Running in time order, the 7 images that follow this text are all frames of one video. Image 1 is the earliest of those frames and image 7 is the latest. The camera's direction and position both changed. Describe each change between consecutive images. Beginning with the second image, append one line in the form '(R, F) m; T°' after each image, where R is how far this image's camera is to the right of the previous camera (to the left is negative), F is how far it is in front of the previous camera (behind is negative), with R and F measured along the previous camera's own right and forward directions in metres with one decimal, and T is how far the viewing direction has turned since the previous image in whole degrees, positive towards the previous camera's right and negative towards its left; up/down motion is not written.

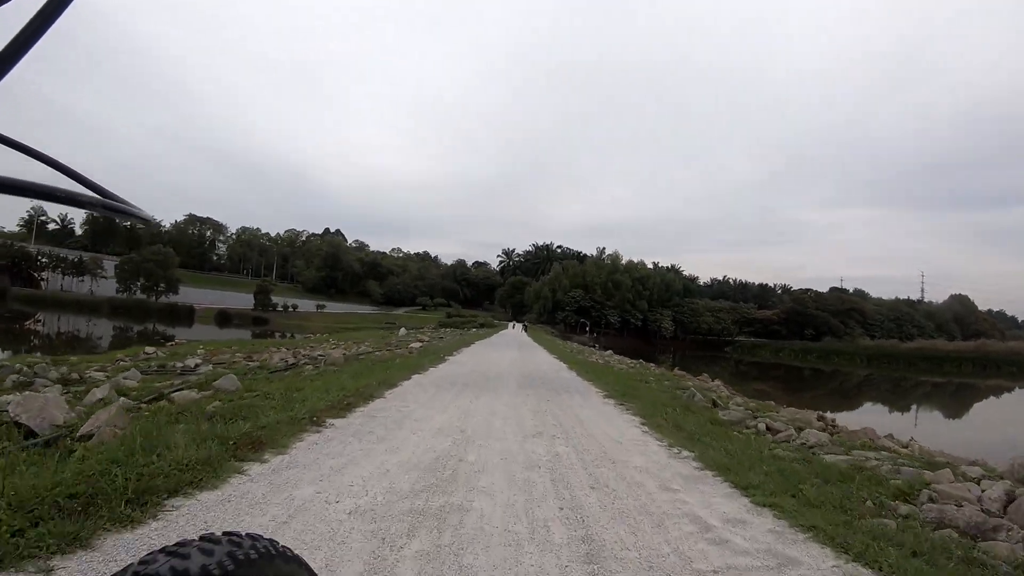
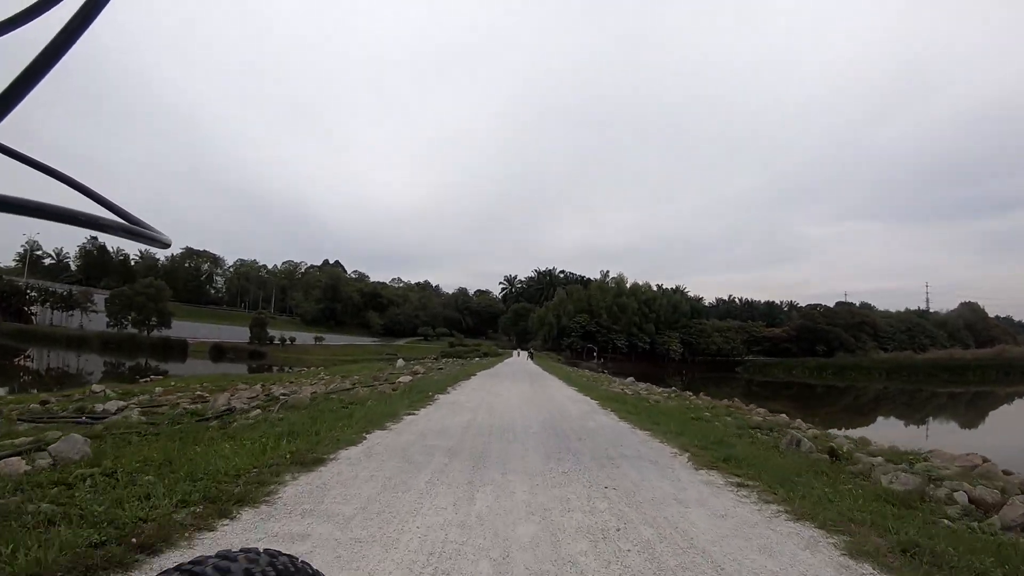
(-0.1, +1.7) m; 0°
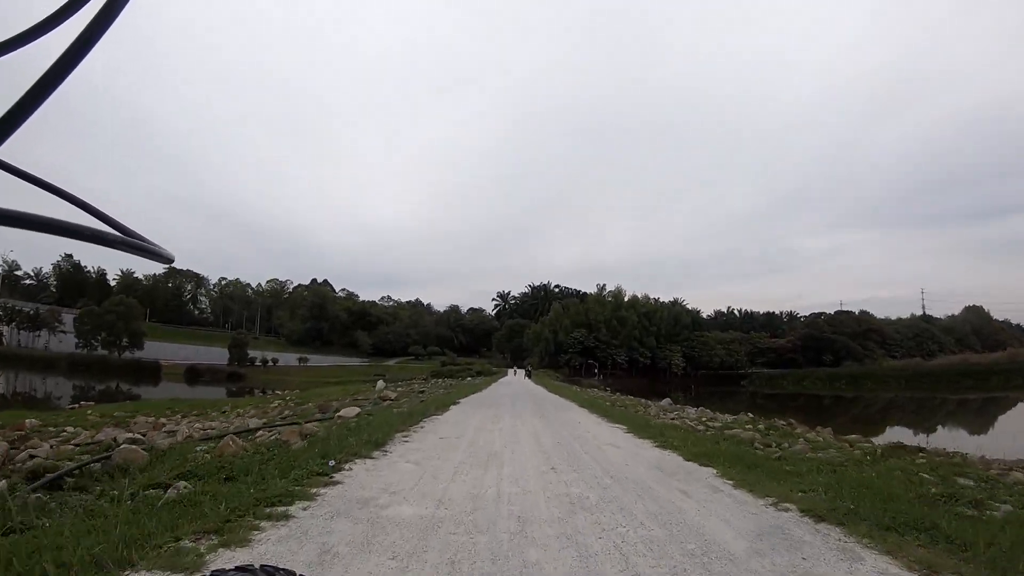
(0.0, +2.8) m; +1°
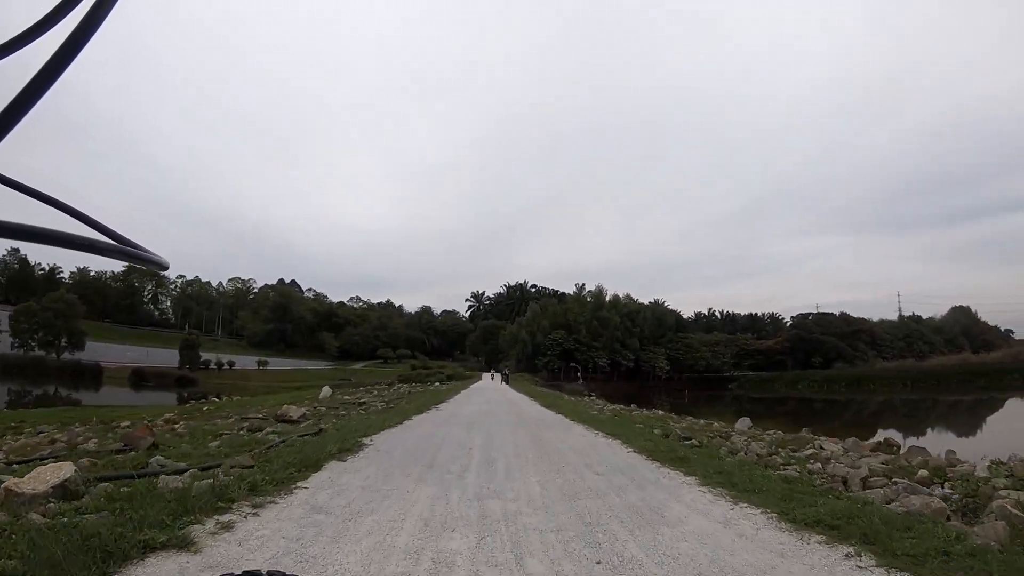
(+0.1, +3.4) m; +2°
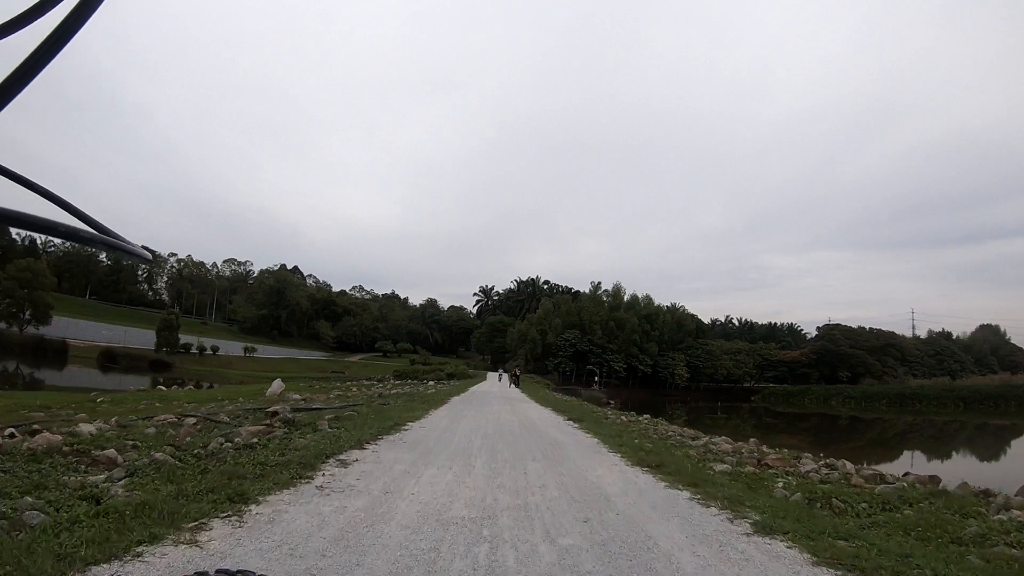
(-0.3, +4.6) m; -1°
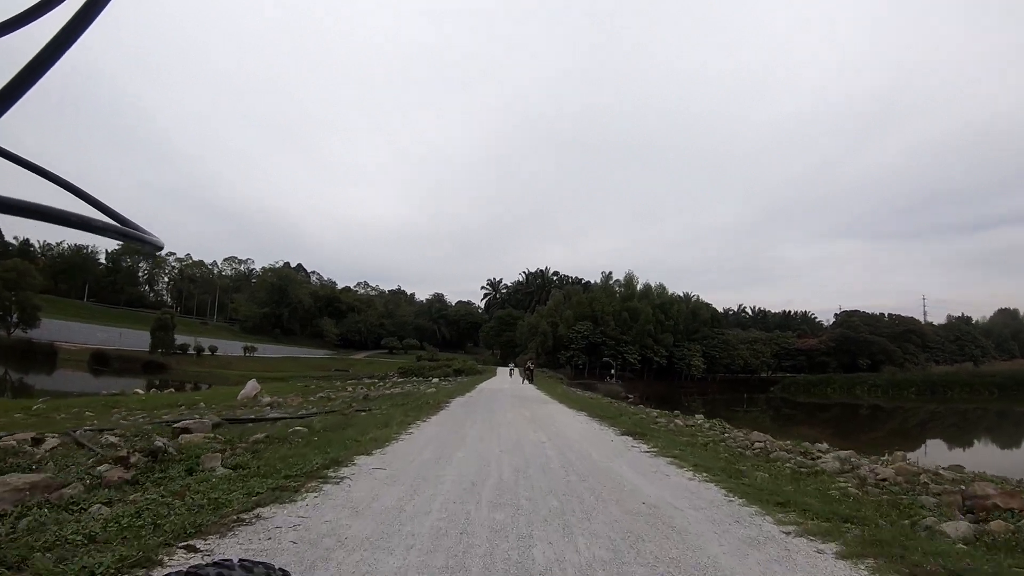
(-0.1, +2.1) m; -1°
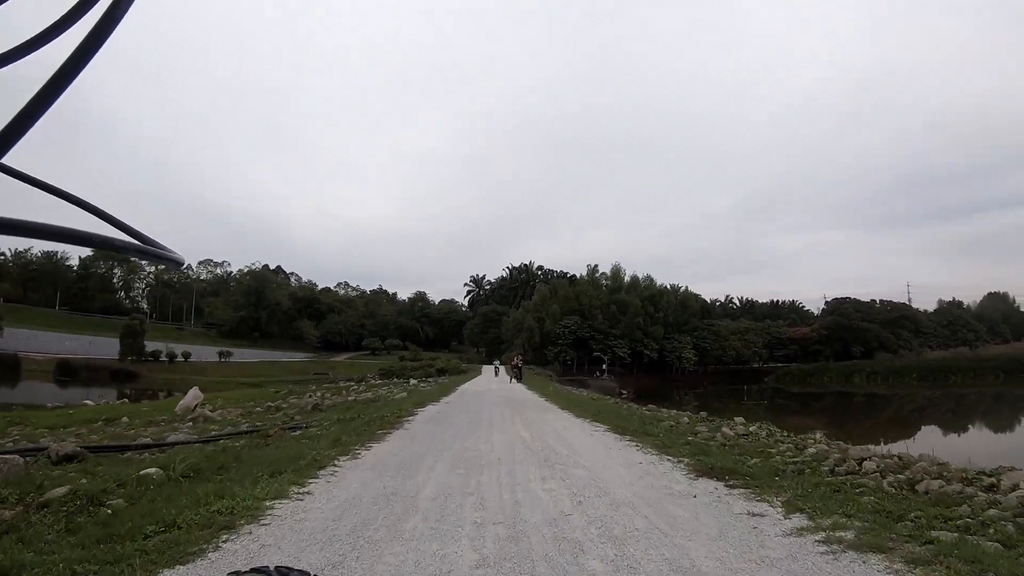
(0.0, +1.5) m; +1°
